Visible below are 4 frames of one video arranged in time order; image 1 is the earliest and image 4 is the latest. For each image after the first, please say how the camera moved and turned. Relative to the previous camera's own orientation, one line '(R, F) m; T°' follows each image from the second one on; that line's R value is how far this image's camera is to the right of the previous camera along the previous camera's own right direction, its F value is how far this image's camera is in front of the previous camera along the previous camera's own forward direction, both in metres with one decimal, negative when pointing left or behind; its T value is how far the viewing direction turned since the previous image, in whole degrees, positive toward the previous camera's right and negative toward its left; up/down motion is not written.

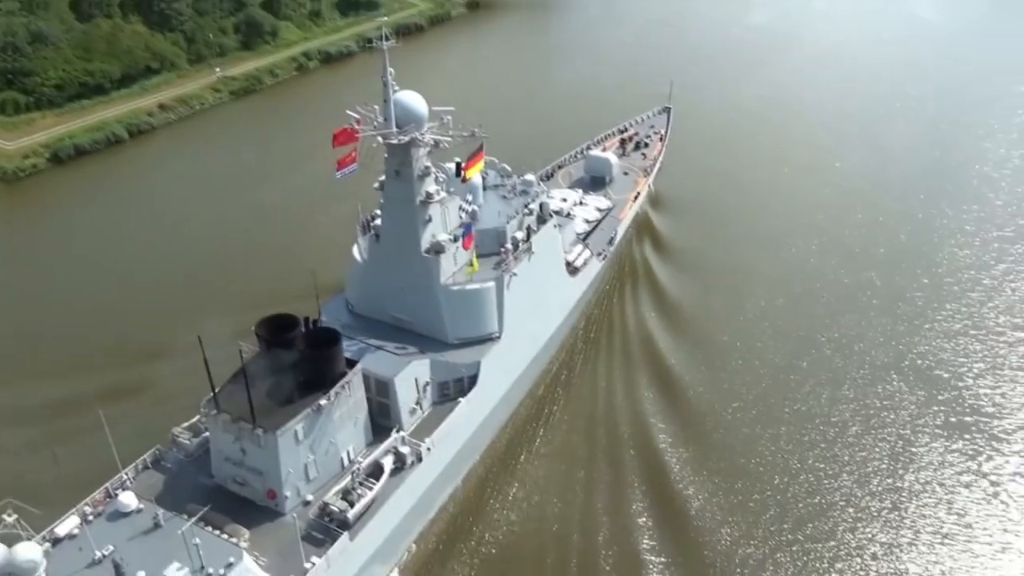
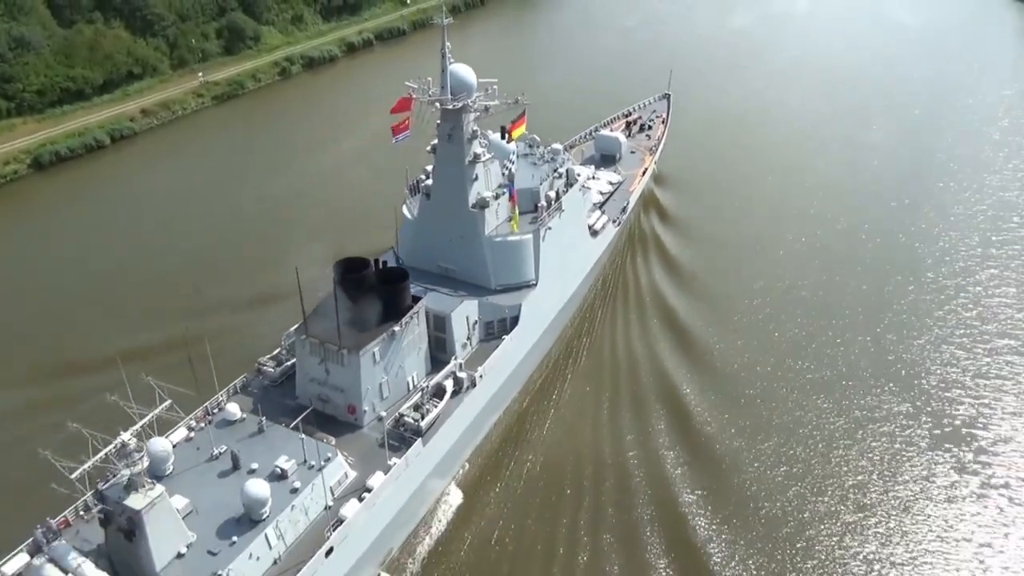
(-1.2, -2.1) m; +1°
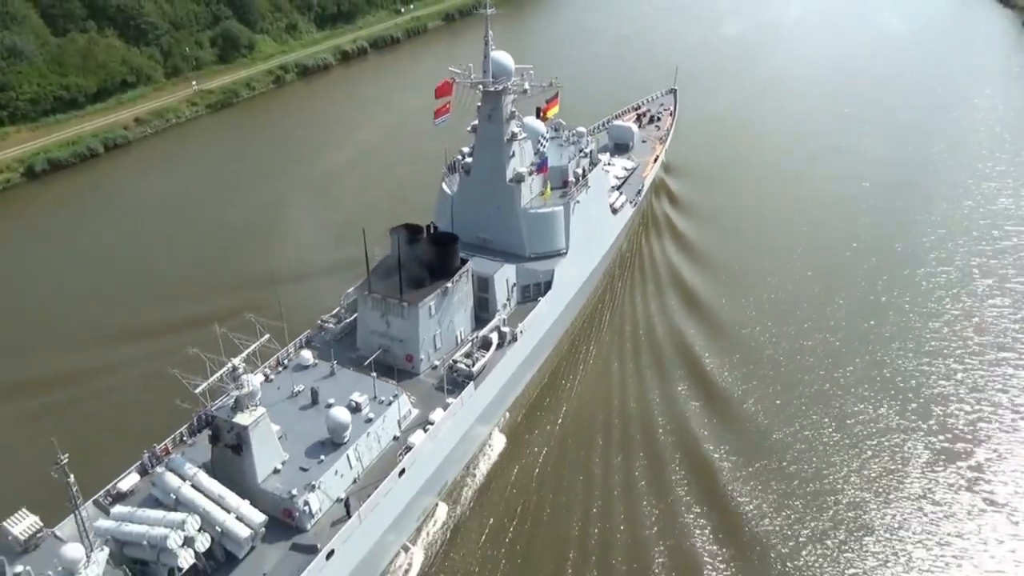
(-1.0, -1.8) m; 0°
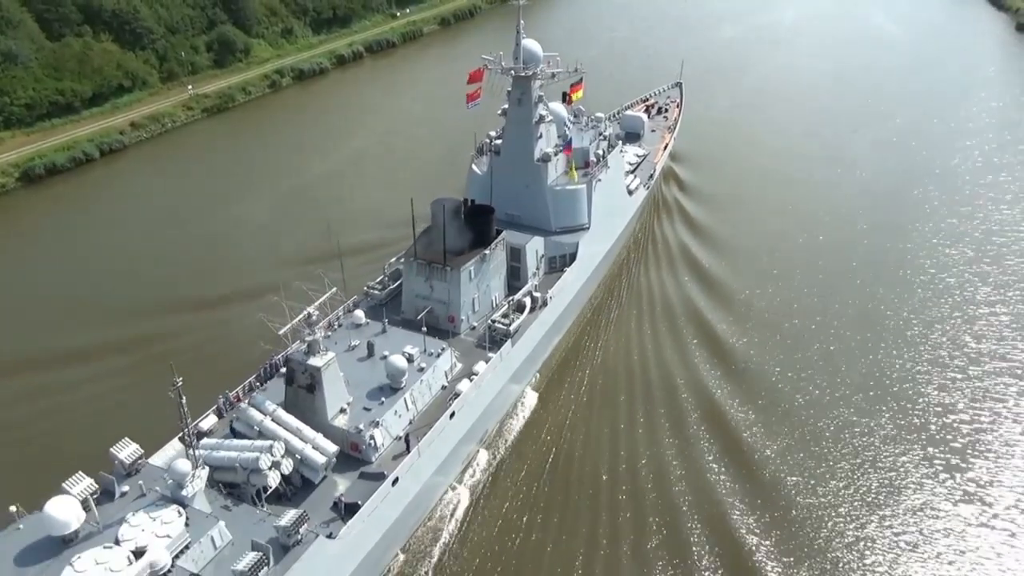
(-0.9, -1.6) m; 0°
